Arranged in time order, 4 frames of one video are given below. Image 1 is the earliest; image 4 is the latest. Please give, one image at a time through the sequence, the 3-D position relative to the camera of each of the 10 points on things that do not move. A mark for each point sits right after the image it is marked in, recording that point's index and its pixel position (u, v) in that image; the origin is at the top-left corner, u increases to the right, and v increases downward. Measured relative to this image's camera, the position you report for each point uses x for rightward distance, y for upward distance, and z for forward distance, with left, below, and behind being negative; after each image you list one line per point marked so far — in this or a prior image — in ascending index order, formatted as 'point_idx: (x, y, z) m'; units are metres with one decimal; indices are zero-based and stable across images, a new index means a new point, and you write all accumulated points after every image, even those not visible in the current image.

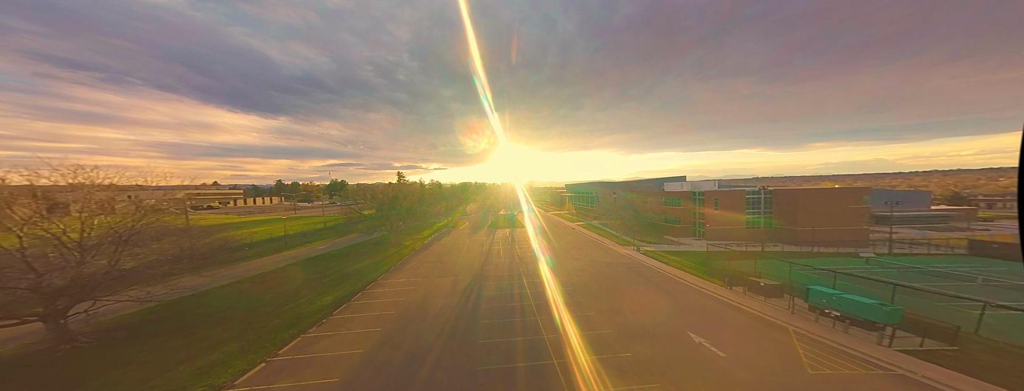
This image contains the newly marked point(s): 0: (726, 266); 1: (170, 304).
0: (+14.2, -4.7, +17.1) m
1: (-14.7, -4.6, +11.1) m
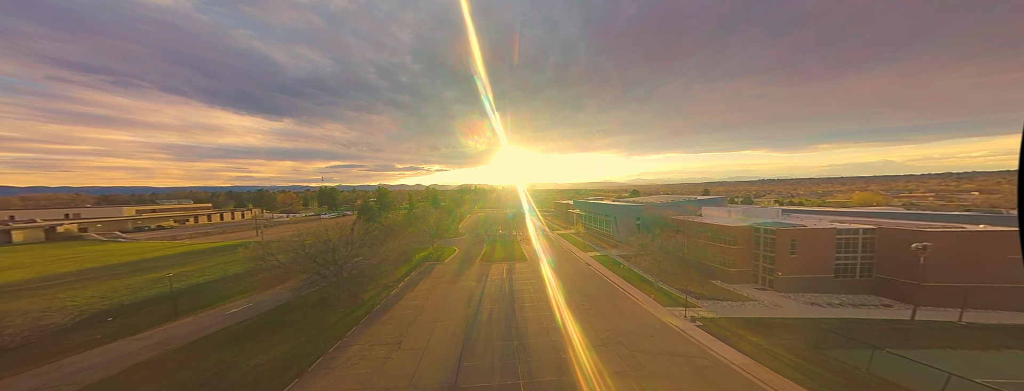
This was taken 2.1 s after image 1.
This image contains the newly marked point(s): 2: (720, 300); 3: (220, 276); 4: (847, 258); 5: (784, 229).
0: (+13.9, -7.0, +10.2) m
1: (-15.0, -6.9, +4.3) m
2: (+14.1, -7.0, +17.7) m
3: (-21.1, -5.8, +19.1) m
4: (+22.1, -4.0, +17.1) m
5: (+18.5, -2.2, +17.6) m
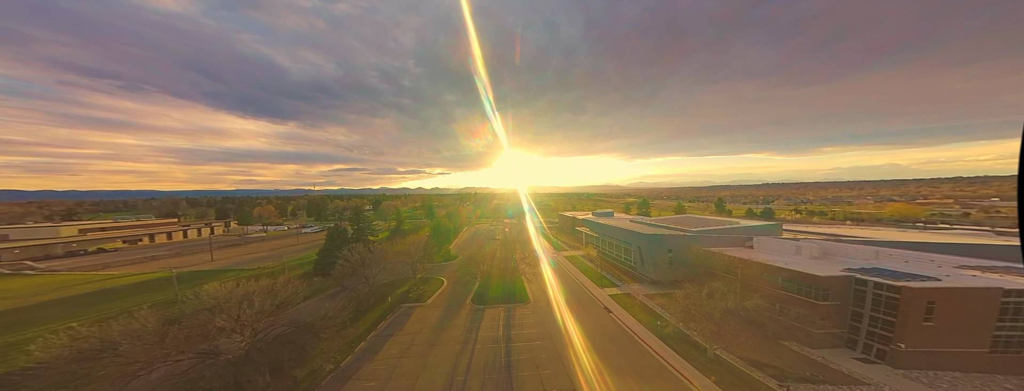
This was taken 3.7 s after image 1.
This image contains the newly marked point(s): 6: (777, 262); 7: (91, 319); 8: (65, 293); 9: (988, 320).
0: (+13.8, -8.8, +4.6) m
1: (-15.2, -8.6, -1.1) m
2: (+14.0, -8.9, +12.1) m
3: (-21.2, -7.7, +13.8) m
4: (+21.9, -5.9, +11.5) m
5: (+18.4, -4.1, +12.1) m
6: (+16.7, -4.1, +16.3) m
7: (-24.6, -7.5, +15.5) m
8: (-33.2, -7.5, +19.4) m
9: (+20.6, -5.5, +11.4) m
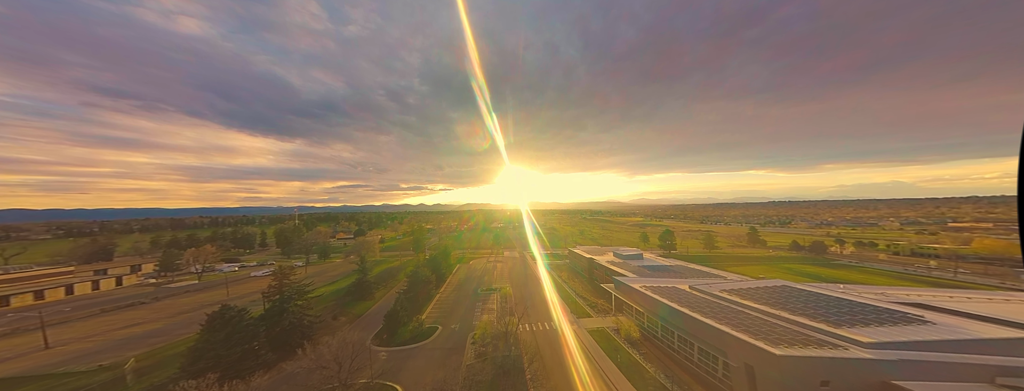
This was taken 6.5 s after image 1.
0: (+13.6, -11.3, -6.3) m
1: (-15.3, -10.6, -11.8) m
2: (+13.9, -11.8, +1.2) m
3: (-21.3, -10.7, +3.1) m
4: (+21.9, -8.8, +0.7) m
5: (+18.3, -7.1, +1.4) m
6: (+16.7, -7.3, +5.7) m
7: (-24.6, -10.6, +4.9) m
8: (-33.3, -10.9, +8.8) m
9: (+20.5, -8.3, +0.6) m
